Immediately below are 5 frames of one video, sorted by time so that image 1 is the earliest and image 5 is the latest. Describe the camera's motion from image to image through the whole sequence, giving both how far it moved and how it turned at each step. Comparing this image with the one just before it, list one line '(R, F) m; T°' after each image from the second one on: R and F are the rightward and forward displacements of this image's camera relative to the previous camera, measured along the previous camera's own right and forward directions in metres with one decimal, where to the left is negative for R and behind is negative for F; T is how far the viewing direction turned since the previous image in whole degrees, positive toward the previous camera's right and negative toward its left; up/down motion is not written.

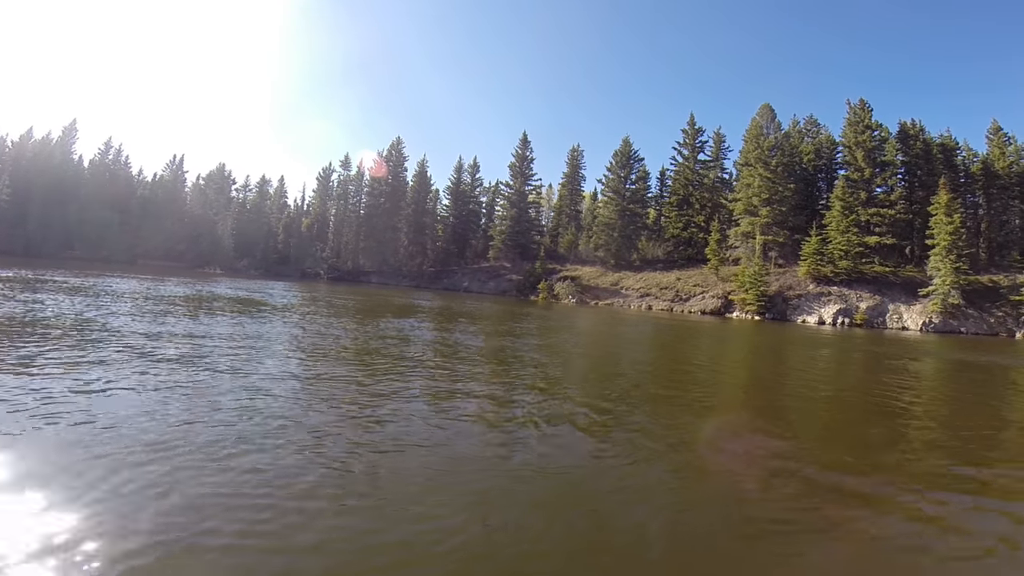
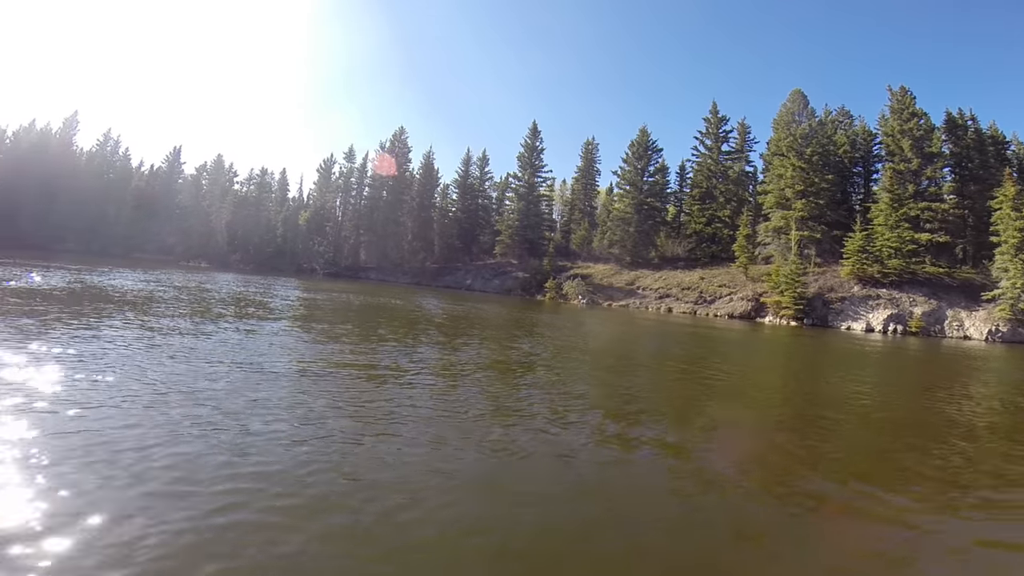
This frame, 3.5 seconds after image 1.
(+0.4, +3.0) m; -1°
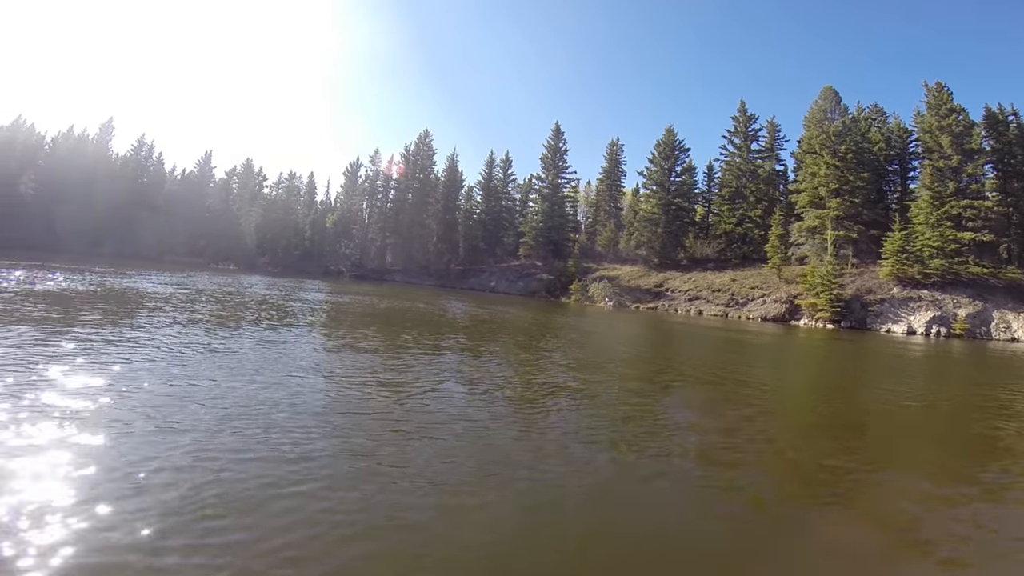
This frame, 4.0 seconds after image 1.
(-0.4, +0.1) m; -2°
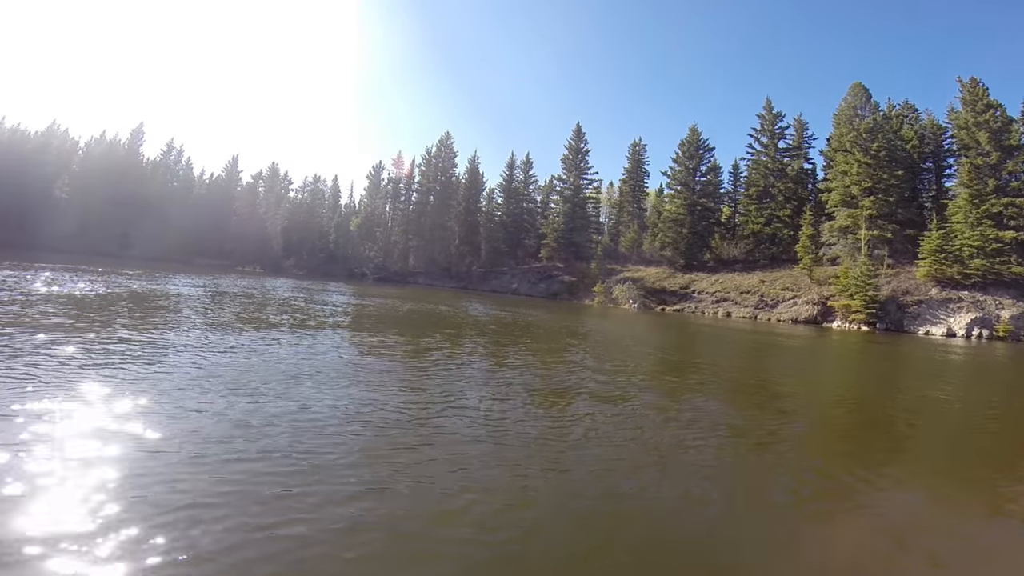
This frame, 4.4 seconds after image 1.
(-0.3, +0.1) m; -2°
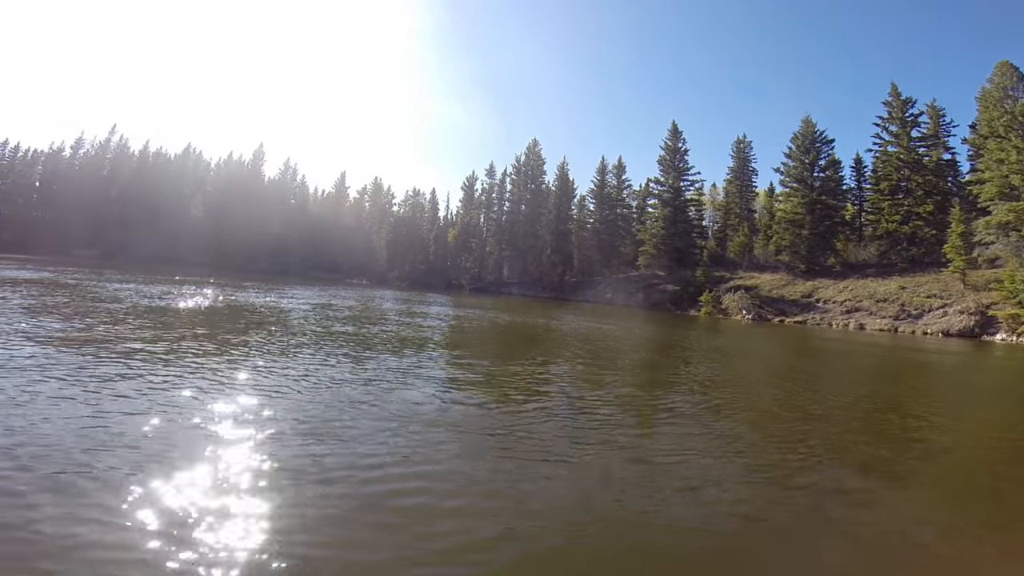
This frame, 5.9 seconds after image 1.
(-1.0, +0.1) m; -9°
